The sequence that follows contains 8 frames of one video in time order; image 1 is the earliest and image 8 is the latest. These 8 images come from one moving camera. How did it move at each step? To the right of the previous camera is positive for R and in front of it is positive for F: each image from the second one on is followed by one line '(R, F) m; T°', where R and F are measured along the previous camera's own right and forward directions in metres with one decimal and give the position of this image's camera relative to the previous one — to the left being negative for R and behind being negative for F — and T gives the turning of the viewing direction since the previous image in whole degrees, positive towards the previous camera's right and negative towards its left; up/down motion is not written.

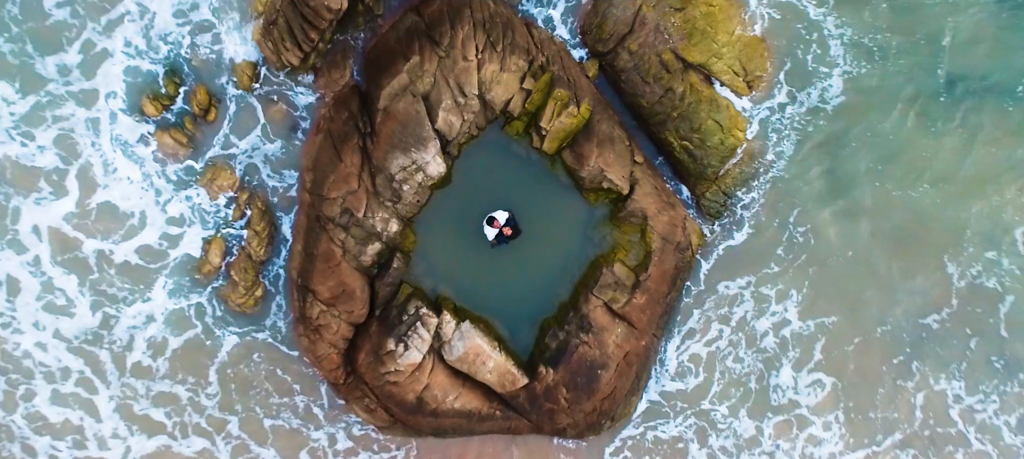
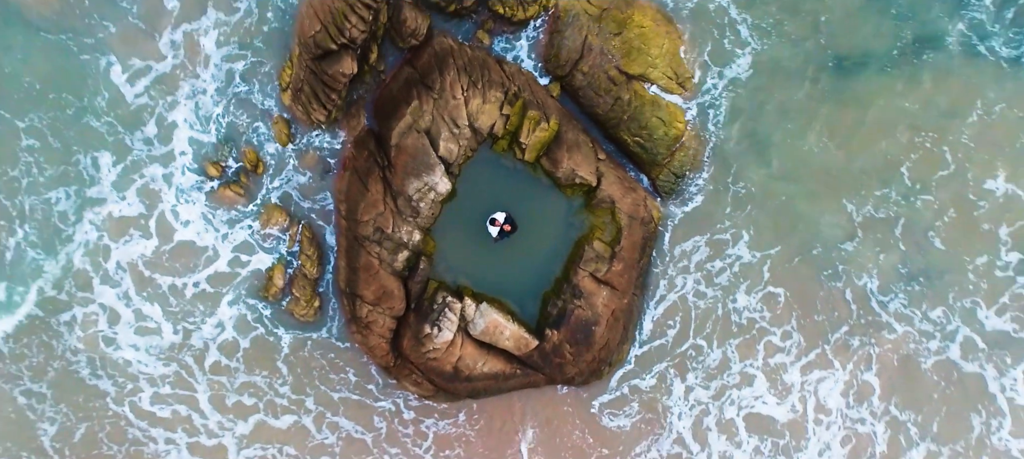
(+0.1, -5.0) m; 0°
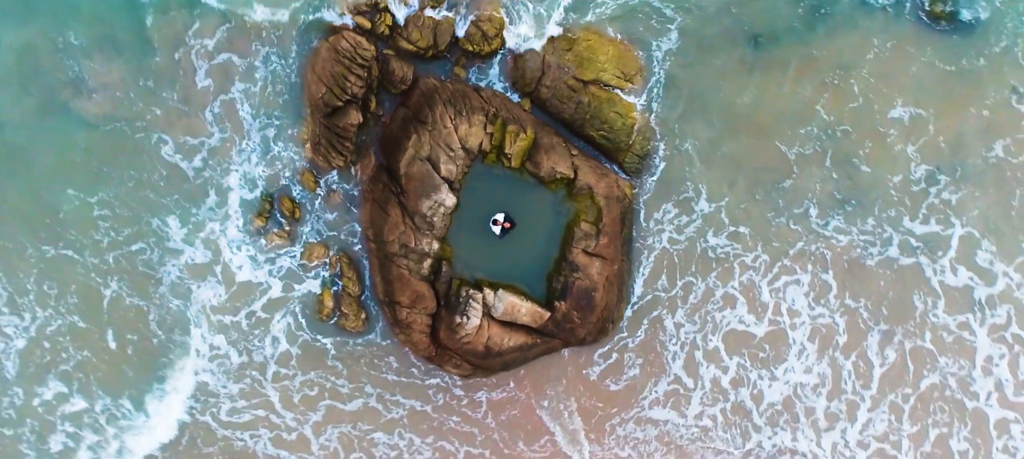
(+0.1, -4.9) m; 0°
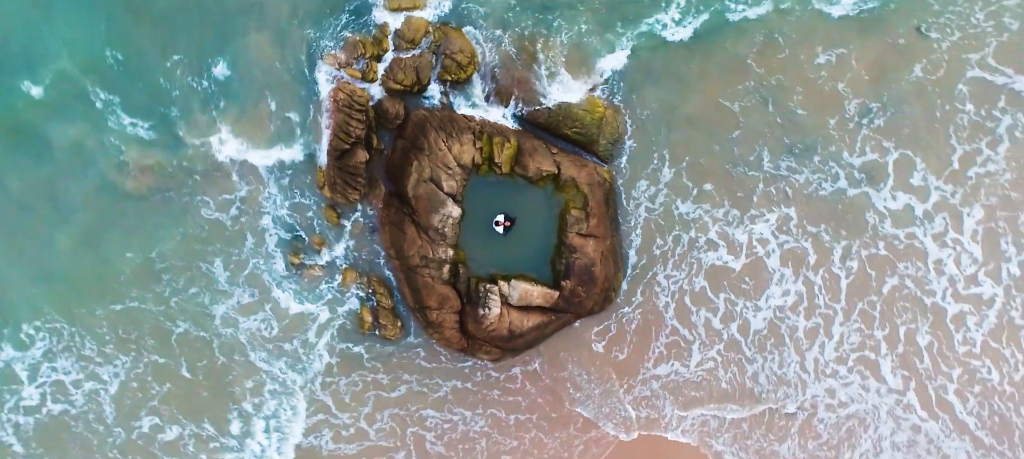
(+0.4, -4.3) m; -1°
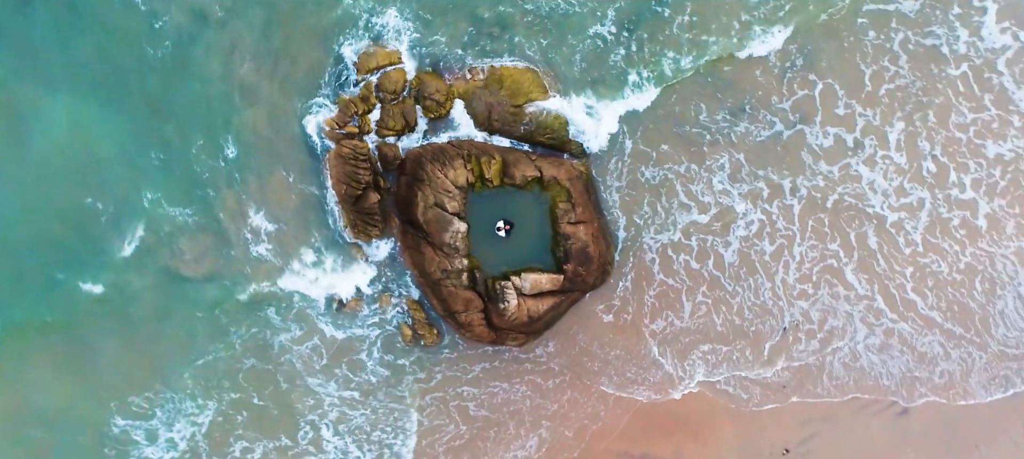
(+0.9, -5.2) m; -1°
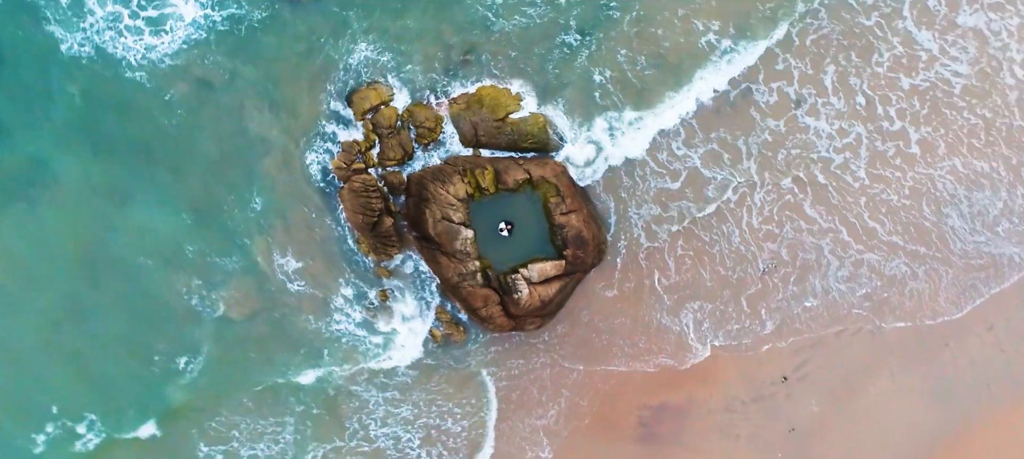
(+1.0, -5.0) m; -1°
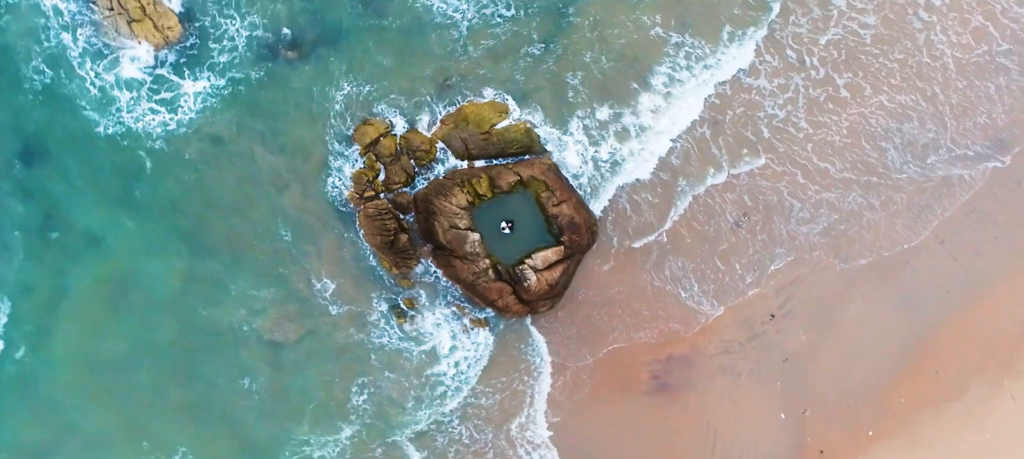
(+0.8, -5.5) m; -1°
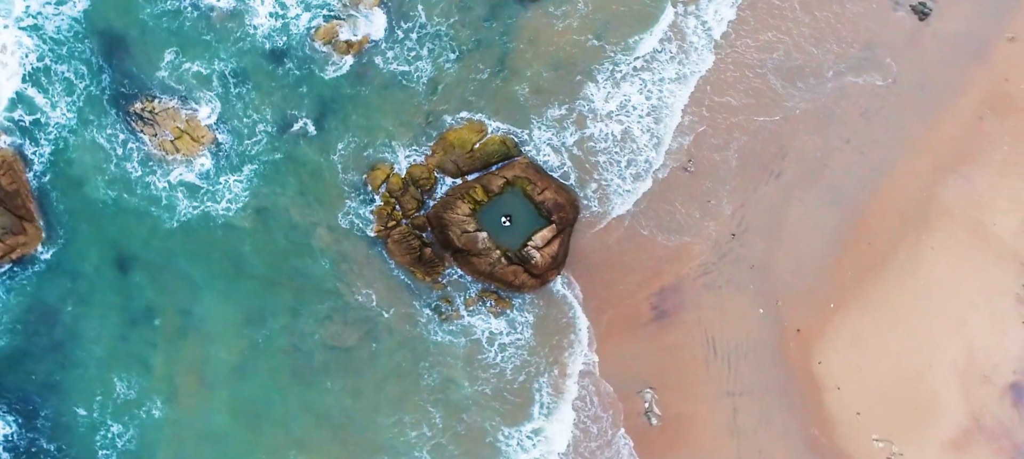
(+1.4, -10.9) m; -1°
